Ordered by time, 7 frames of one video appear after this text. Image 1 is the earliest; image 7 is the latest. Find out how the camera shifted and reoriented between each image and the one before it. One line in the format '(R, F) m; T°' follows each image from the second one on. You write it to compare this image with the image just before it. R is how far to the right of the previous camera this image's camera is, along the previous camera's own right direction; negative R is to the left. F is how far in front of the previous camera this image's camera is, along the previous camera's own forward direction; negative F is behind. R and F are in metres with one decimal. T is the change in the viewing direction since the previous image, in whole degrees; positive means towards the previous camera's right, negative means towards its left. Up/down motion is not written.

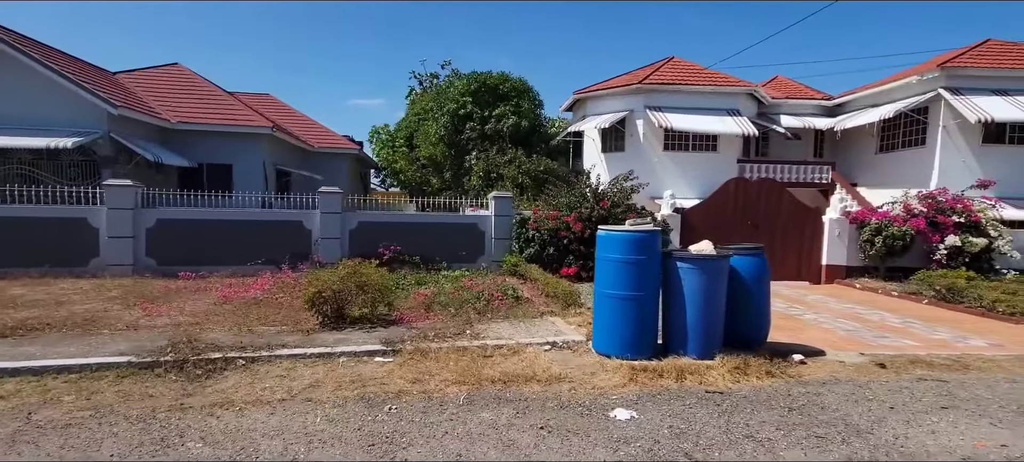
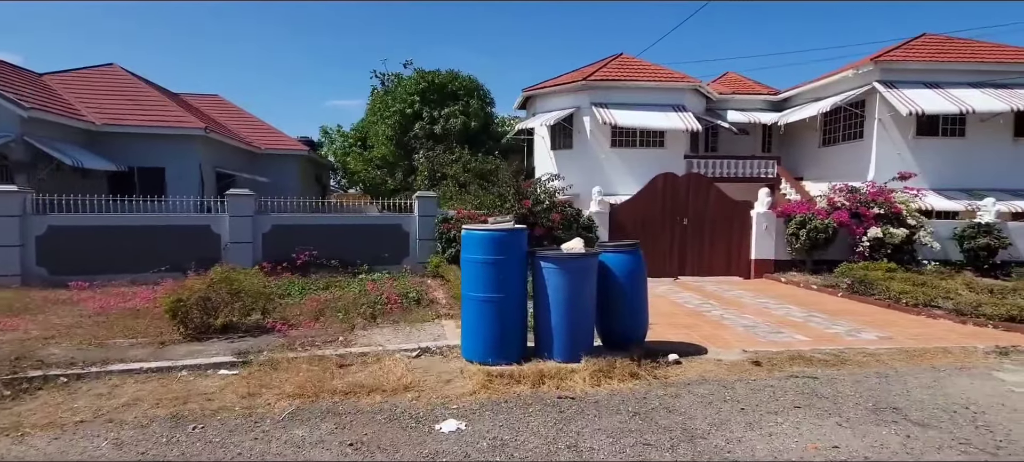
(+1.6, +0.3) m; +2°
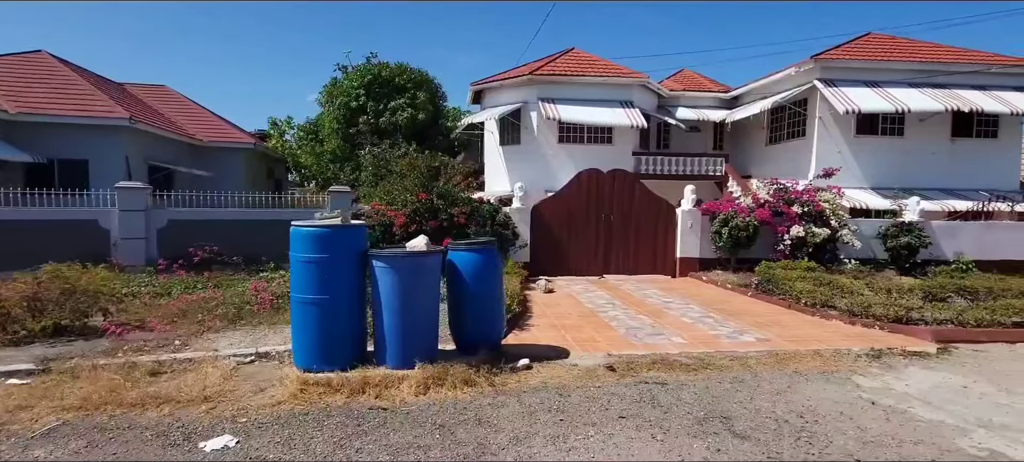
(+1.8, +0.4) m; +2°
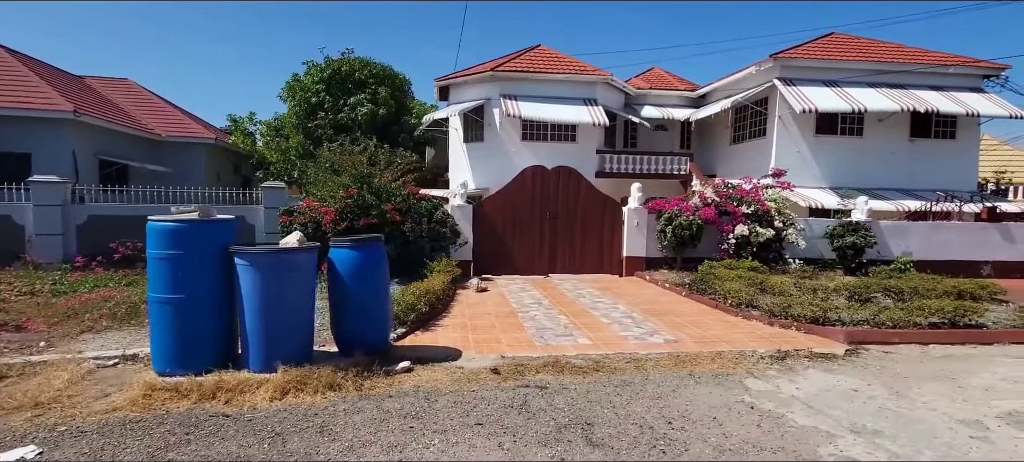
(+1.3, +0.3) m; +1°
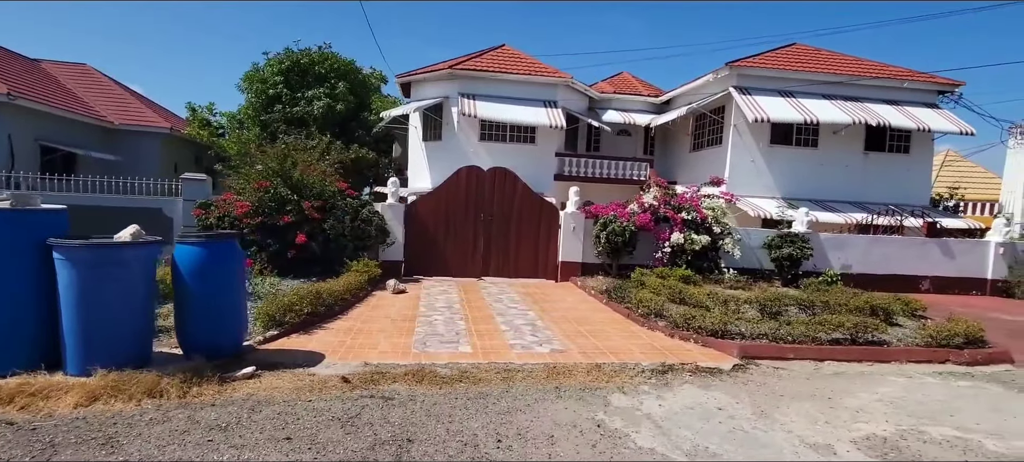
(+1.5, +0.3) m; +1°
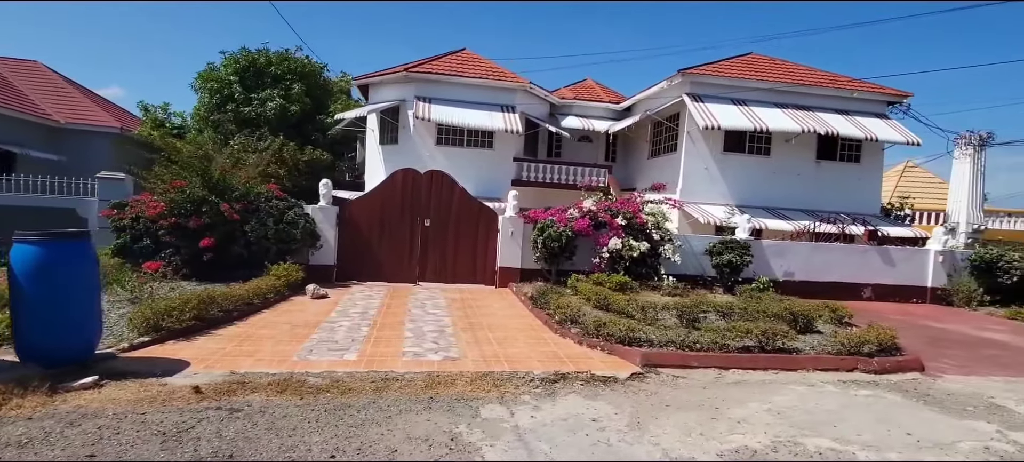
(+1.3, +0.3) m; +2°
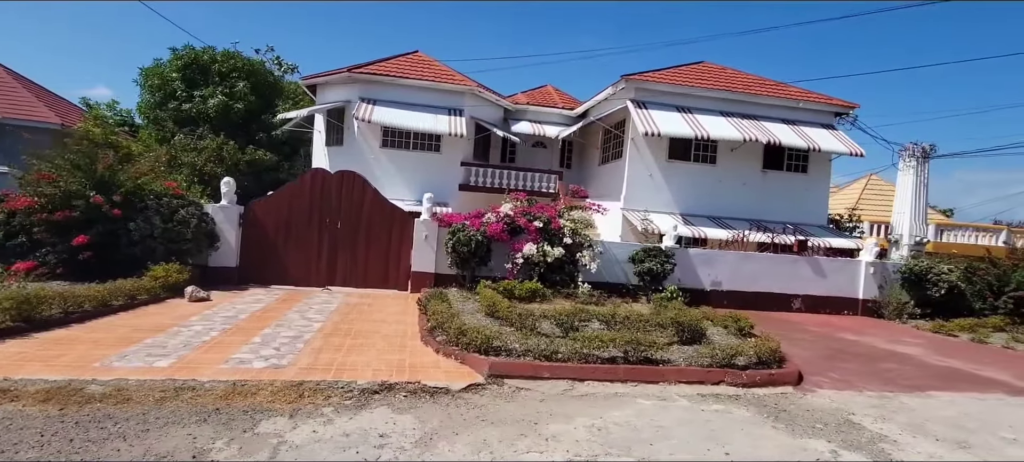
(+2.0, +0.4) m; +1°
